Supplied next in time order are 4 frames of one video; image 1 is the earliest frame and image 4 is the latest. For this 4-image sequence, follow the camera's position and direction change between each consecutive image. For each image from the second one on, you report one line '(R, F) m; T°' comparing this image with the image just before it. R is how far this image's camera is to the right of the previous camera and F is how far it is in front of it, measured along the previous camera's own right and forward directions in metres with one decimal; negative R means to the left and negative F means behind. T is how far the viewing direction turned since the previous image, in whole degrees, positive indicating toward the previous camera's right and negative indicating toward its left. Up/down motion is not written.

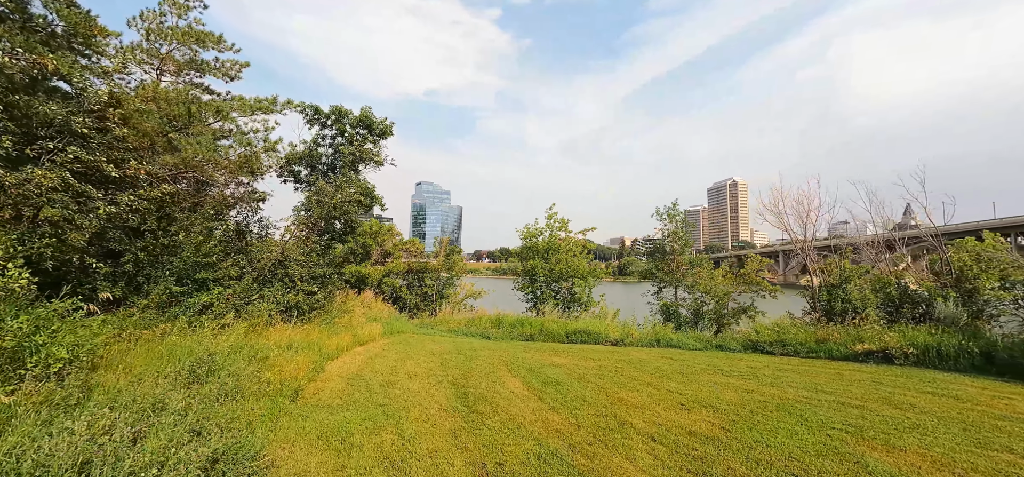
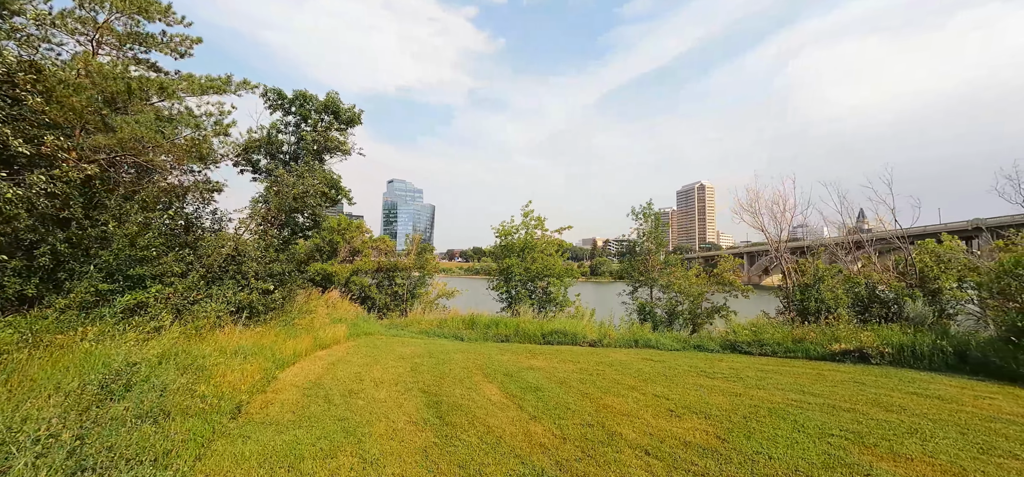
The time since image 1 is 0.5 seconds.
(-0.1, +0.5) m; +4°
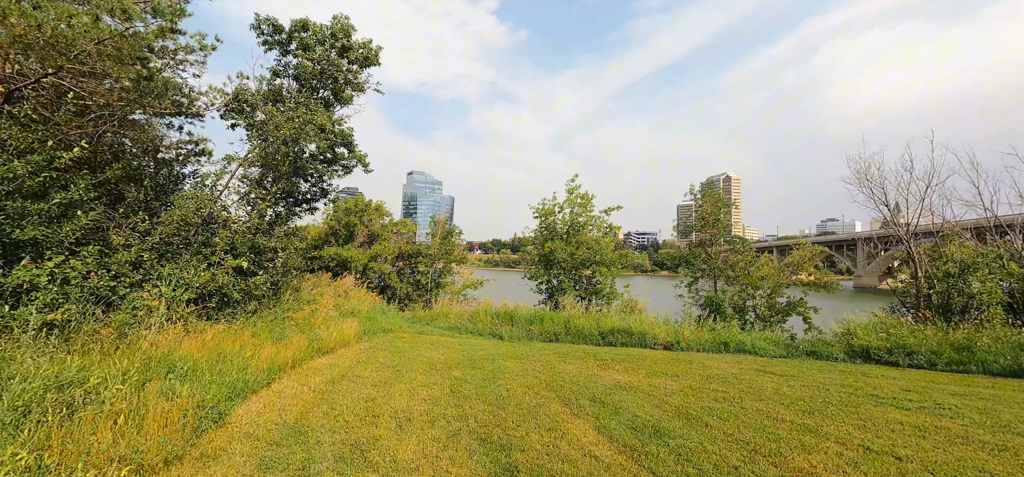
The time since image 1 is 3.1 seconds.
(-0.9, +2.5) m; -3°
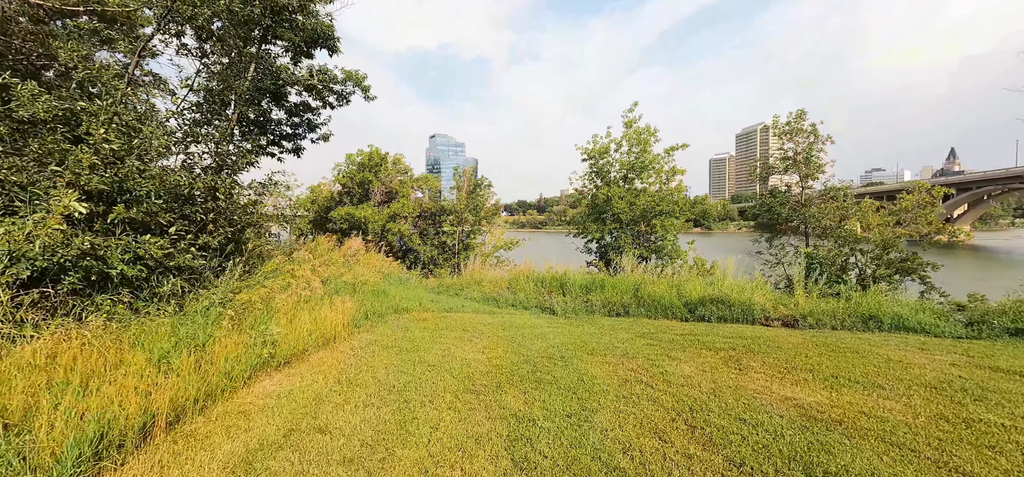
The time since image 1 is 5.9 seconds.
(-0.5, +2.6) m; -4°
